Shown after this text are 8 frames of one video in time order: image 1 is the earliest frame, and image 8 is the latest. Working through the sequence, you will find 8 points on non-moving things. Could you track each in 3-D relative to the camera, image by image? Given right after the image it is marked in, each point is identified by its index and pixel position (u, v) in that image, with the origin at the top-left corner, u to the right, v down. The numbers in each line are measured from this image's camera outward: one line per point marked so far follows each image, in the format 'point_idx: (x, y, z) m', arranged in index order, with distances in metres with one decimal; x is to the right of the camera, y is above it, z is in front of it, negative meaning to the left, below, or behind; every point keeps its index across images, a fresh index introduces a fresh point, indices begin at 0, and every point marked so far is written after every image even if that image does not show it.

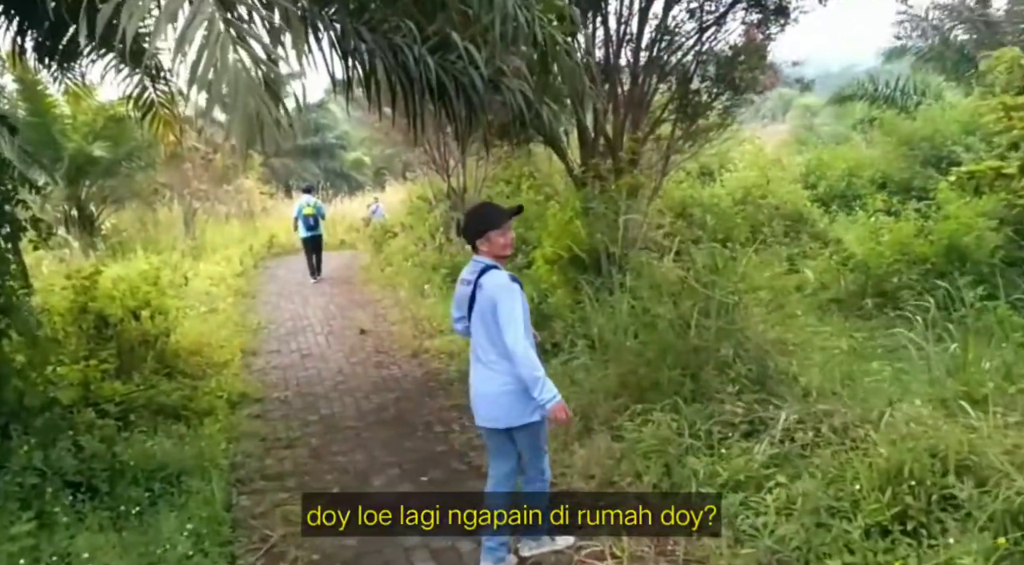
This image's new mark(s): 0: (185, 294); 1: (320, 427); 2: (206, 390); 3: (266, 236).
0: (-4.3, -0.2, +11.5) m
1: (-1.3, -1.0, +6.0) m
2: (-2.4, -0.9, +7.0) m
3: (-5.6, +1.1, +19.9) m
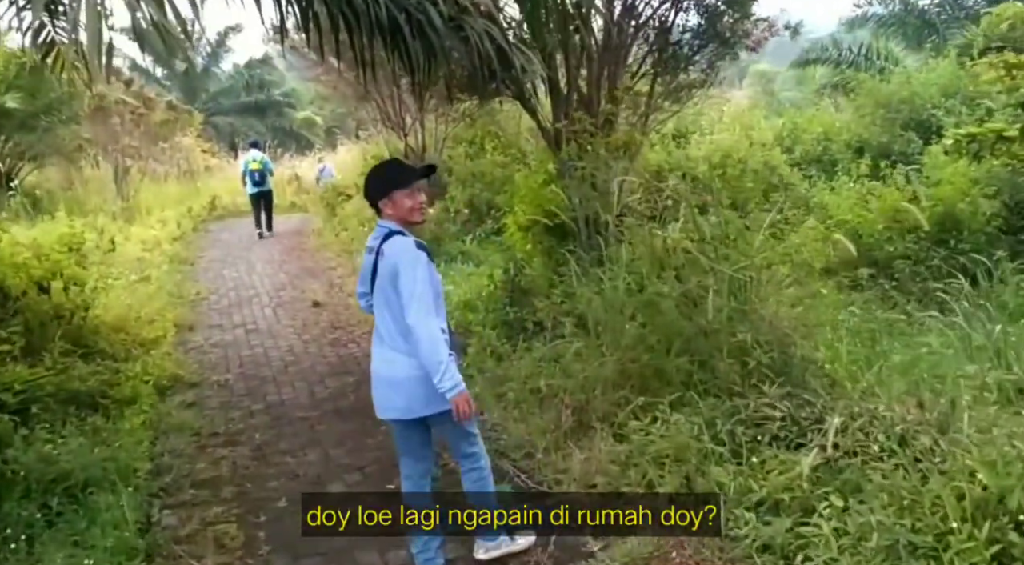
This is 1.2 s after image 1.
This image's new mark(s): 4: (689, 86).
0: (-4.7, +0.2, +10.4) m
1: (-1.5, -0.8, +5.2) m
2: (-2.6, -0.6, +6.1) m
3: (-6.5, +1.8, +18.7) m
4: (+1.5, +1.6, +7.3) m
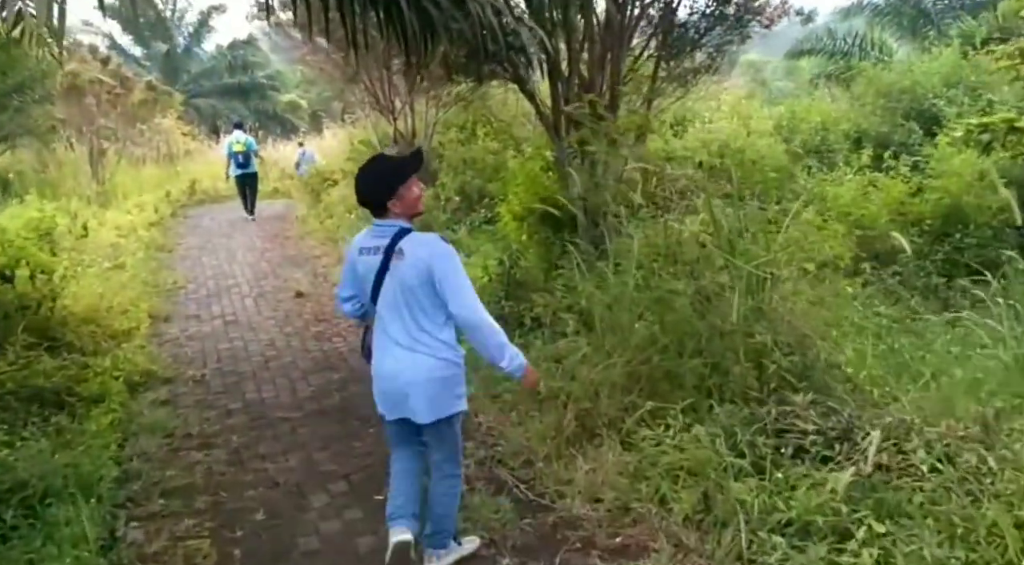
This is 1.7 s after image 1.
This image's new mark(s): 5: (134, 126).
0: (-4.8, +0.4, +10.0) m
1: (-1.5, -0.8, +4.9) m
2: (-2.7, -0.6, +5.7) m
3: (-6.7, +2.1, +18.2) m
4: (+1.4, +1.7, +7.0) m
5: (-7.9, +3.3, +18.4) m
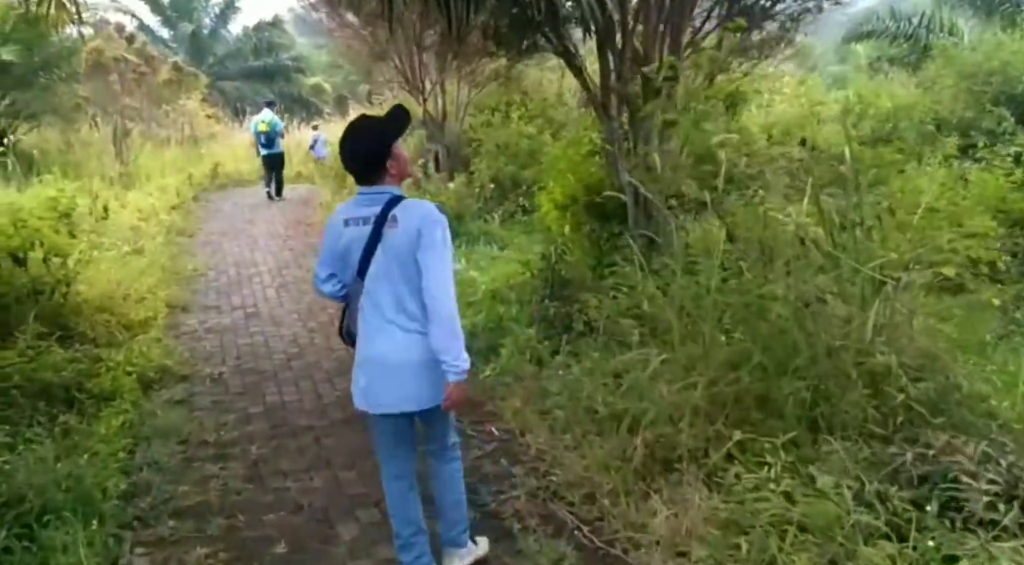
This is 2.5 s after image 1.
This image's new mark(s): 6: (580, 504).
0: (-4.5, +0.6, +9.7) m
1: (-1.3, -0.7, +4.5) m
2: (-2.4, -0.5, +5.3) m
3: (-6.1, +2.4, +17.9) m
4: (+1.8, +1.7, +6.4) m
5: (-7.3, +3.6, +18.1) m
6: (+0.2, -0.8, +3.1) m
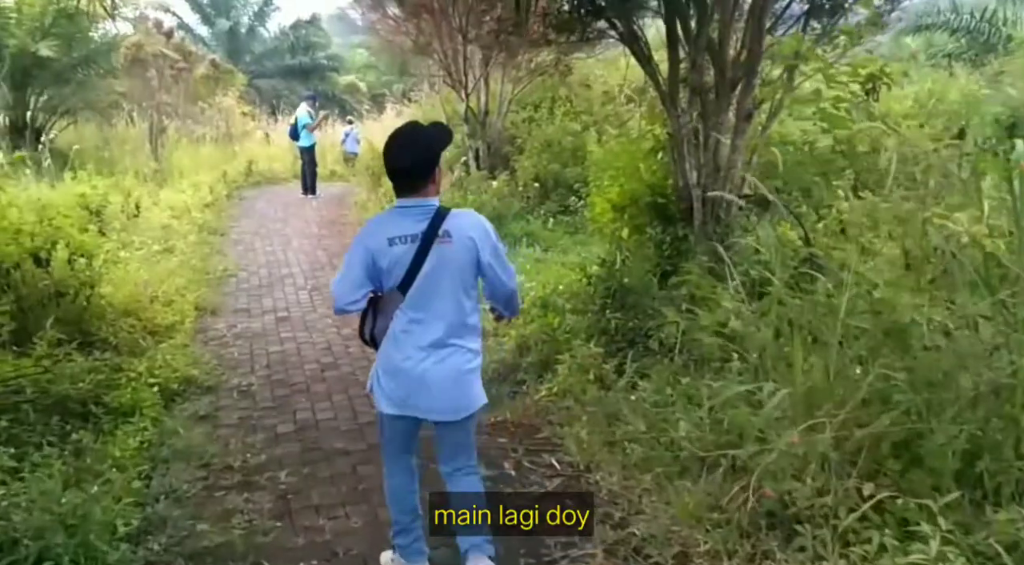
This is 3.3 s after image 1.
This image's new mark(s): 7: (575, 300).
0: (-4.0, +0.6, +9.3) m
1: (-1.0, -0.8, +4.0) m
2: (-2.1, -0.5, +4.9) m
3: (-5.3, +2.5, +17.6) m
4: (+2.1, +1.6, +5.9) m
5: (-6.5, +3.6, +17.9) m
6: (+0.5, -0.8, +2.6) m
7: (+0.4, -0.1, +5.1) m
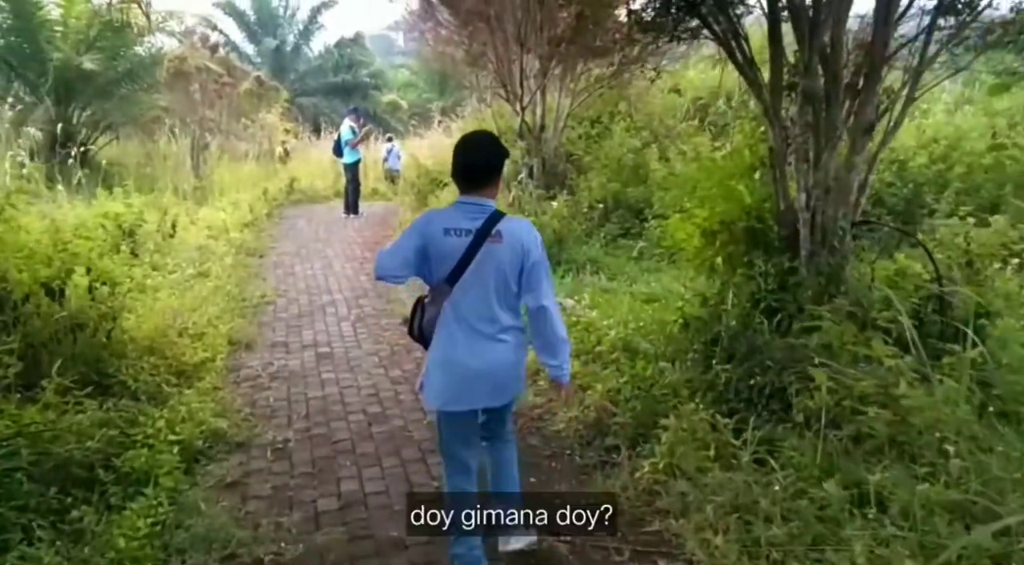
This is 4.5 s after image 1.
0: (-3.4, +0.3, +8.7) m
1: (-0.6, -0.9, +3.3) m
2: (-1.7, -0.7, +4.2) m
3: (-4.4, +2.0, +17.1) m
4: (+2.6, +1.4, +5.1) m
5: (-5.5, +3.2, +17.4) m
6: (+0.7, -1.0, +1.8) m
7: (+0.8, -0.3, +4.3) m
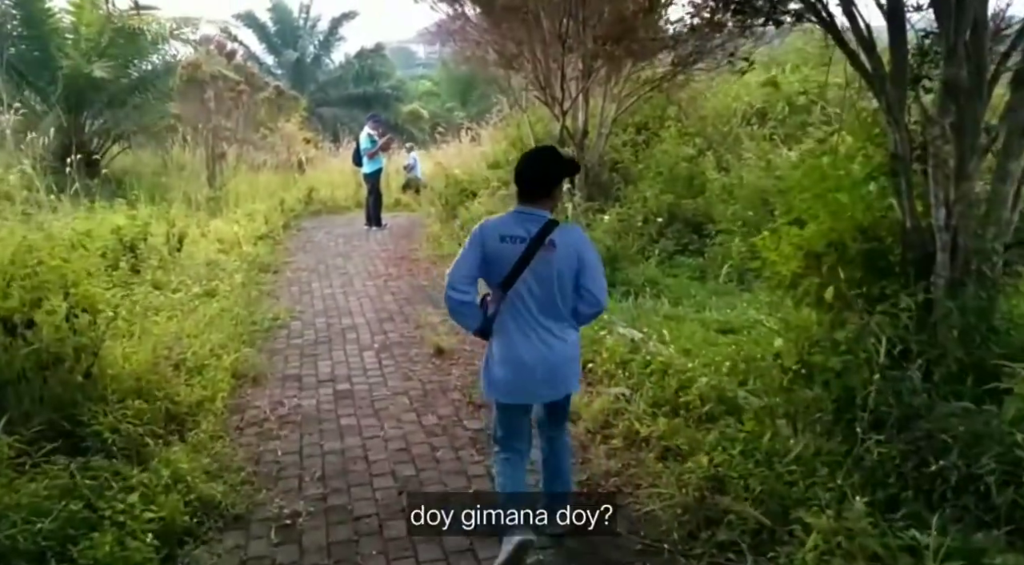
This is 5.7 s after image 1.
0: (-3.0, +0.1, +7.9) m
1: (-0.4, -1.0, +2.3) m
2: (-1.5, -0.8, +3.3) m
3: (-3.8, +1.8, +16.3) m
4: (+2.9, +1.2, +4.1) m
5: (-4.9, +2.9, +16.6) m
6: (+1.0, -1.1, +0.9) m
7: (+1.0, -0.4, +3.4) m
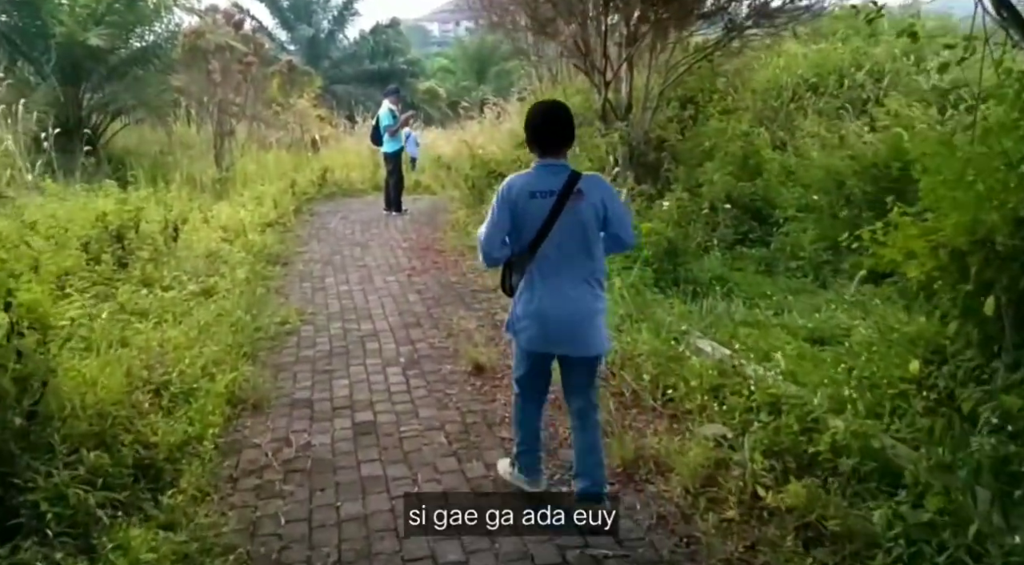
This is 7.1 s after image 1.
0: (-2.7, +0.2, +6.9) m
1: (-0.1, -1.1, +1.3) m
2: (-1.2, -0.9, +2.3) m
3: (-3.4, +2.0, +15.2) m
4: (+3.1, +1.2, +3.0) m
5: (-4.4, +3.2, +15.6) m
6: (+1.2, -1.2, -0.2) m
7: (+1.3, -0.5, +2.3) m
